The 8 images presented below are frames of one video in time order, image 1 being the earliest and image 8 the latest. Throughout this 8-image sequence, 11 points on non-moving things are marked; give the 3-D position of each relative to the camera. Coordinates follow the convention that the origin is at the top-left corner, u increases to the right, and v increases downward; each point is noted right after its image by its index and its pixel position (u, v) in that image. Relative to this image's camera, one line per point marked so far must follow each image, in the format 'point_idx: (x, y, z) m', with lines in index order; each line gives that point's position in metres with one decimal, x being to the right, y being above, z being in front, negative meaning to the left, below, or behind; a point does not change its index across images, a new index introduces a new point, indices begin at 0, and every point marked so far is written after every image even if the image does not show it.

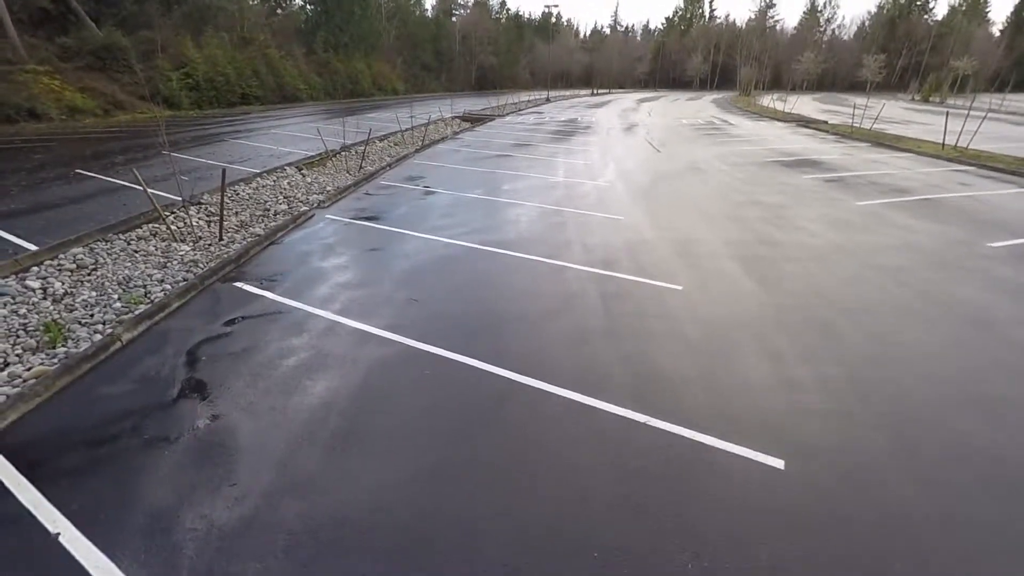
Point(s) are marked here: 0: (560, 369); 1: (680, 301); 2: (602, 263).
0: (+0.5, -0.9, +4.8) m
1: (+2.3, -0.2, +6.2) m
2: (+1.4, +0.4, +7.5) m
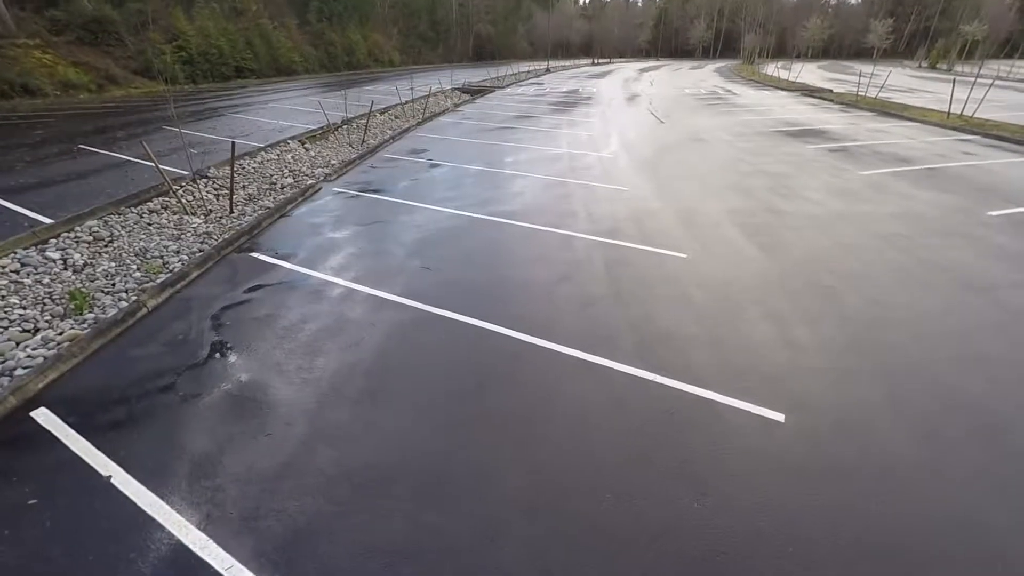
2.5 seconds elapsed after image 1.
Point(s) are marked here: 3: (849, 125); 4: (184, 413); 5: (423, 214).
0: (+0.6, -0.5, +5.0) m
1: (+2.4, +0.3, +6.4) m
2: (+1.6, +0.9, +7.6) m
3: (+12.3, +6.0, +17.1) m
4: (-2.7, -1.0, +3.8) m
5: (-1.6, +1.3, +8.4) m
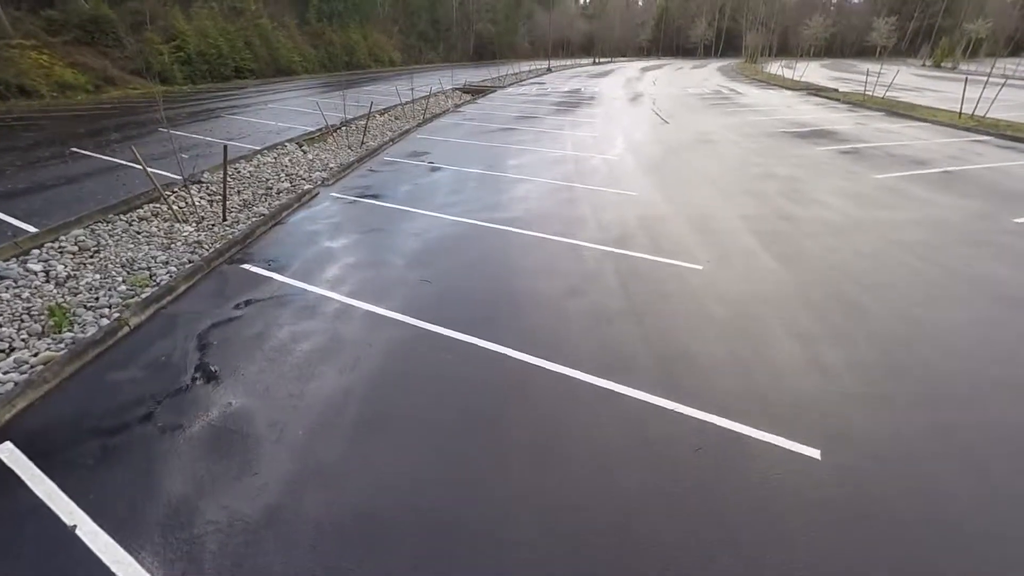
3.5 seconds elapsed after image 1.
0: (+0.7, -0.7, +4.7) m
1: (+2.5, +0.1, +6.1) m
2: (+1.6, +0.7, +7.3) m
3: (+12.4, +5.8, +16.8) m
4: (-2.6, -1.2, +3.5) m
5: (-1.6, +1.1, +8.0) m
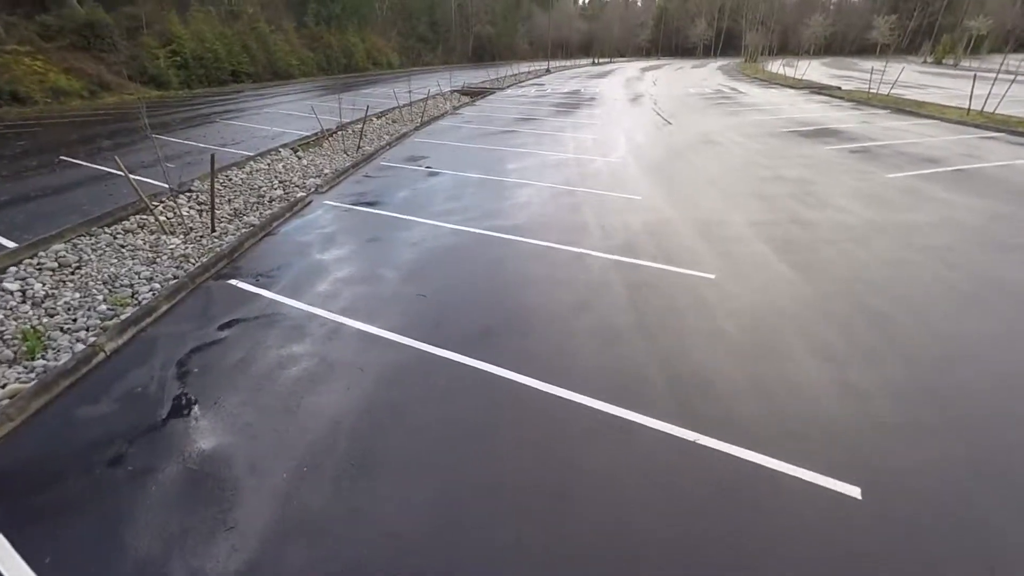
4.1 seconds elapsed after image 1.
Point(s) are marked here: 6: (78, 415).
0: (+0.7, -0.8, +4.4) m
1: (+2.5, 0.0, +5.7) m
2: (+1.6, +0.6, +6.9) m
3: (+12.4, +5.7, +16.4) m
4: (-2.6, -1.4, +3.2) m
5: (-1.5, +1.0, +7.7) m
6: (-3.6, -1.0, +3.9) m
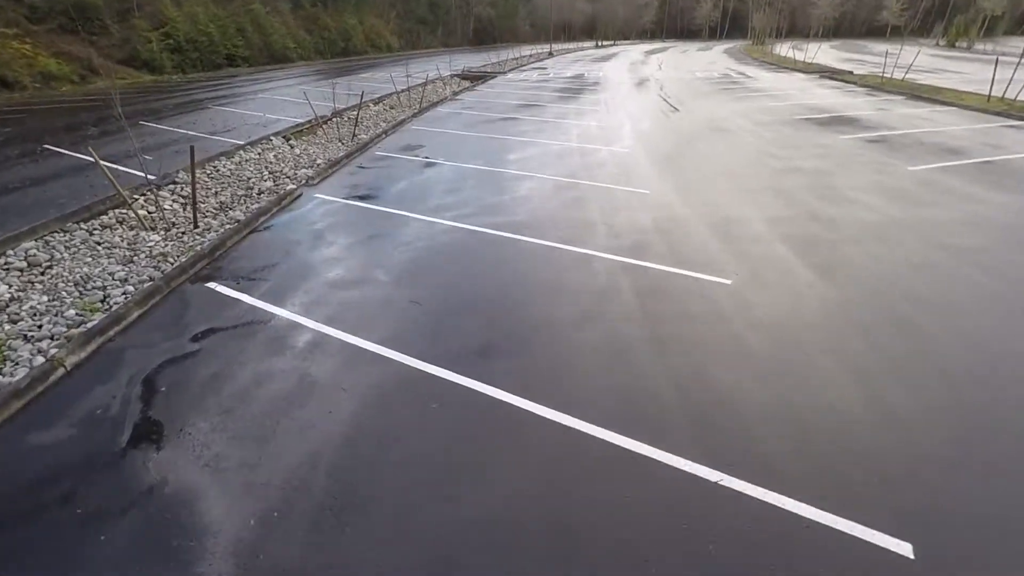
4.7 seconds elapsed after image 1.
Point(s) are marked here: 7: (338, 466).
0: (+0.7, -0.9, +4.0) m
1: (+2.5, -0.1, +5.3) m
2: (+1.6, +0.5, +6.5) m
3: (+12.5, +6.0, +15.8) m
4: (-2.6, -1.5, +2.8) m
5: (-1.5, +1.0, +7.3) m
6: (-3.6, -1.2, +3.5) m
7: (-1.2, -1.2, +3.3) m
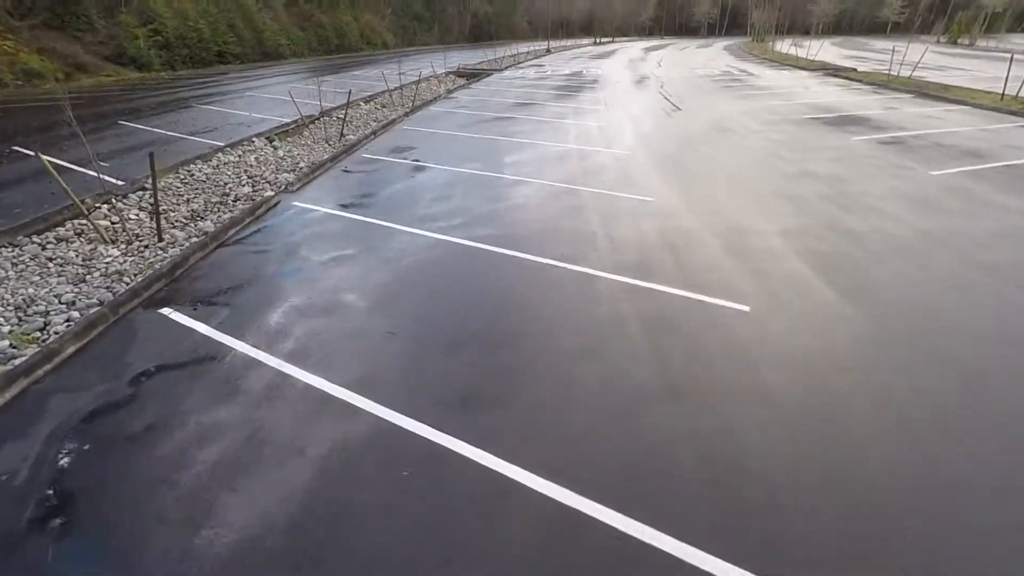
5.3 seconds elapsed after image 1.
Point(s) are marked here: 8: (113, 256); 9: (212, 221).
0: (+0.7, -1.2, +3.4) m
1: (+2.4, -0.4, +4.7) m
2: (+1.6, +0.3, +5.9) m
3: (+12.3, +5.8, +15.2) m
4: (-2.7, -1.8, +2.2) m
5: (-1.6, +0.7, +6.6) m
6: (-3.7, -1.5, +2.9) m
7: (-1.3, -1.5, +2.7) m
8: (-5.4, +0.4, +6.3) m
9: (-4.7, +1.0, +7.3) m
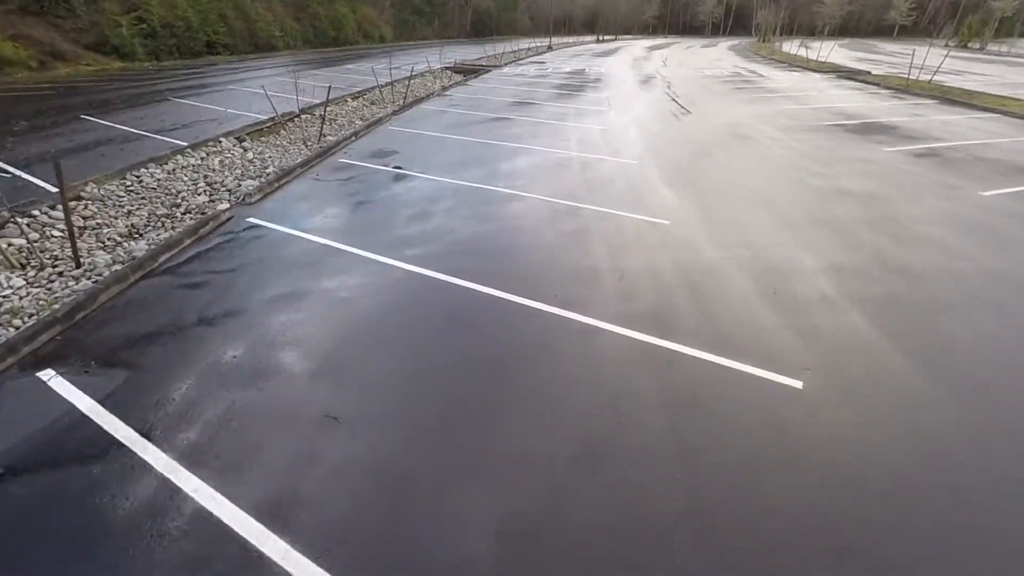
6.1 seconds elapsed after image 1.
0: (+0.5, -1.7, +2.2) m
1: (+2.3, -0.9, +3.6) m
2: (+1.4, -0.3, +4.8) m
3: (+12.2, +5.1, +14.1) m
4: (-2.8, -2.3, +1.1) m
5: (-1.8, +0.2, +5.5) m
6: (-3.8, -1.9, +1.7) m
7: (-1.5, -2.0, +1.6) m
8: (-5.5, 0.0, +5.2) m
9: (-4.8, +0.6, +6.2) m
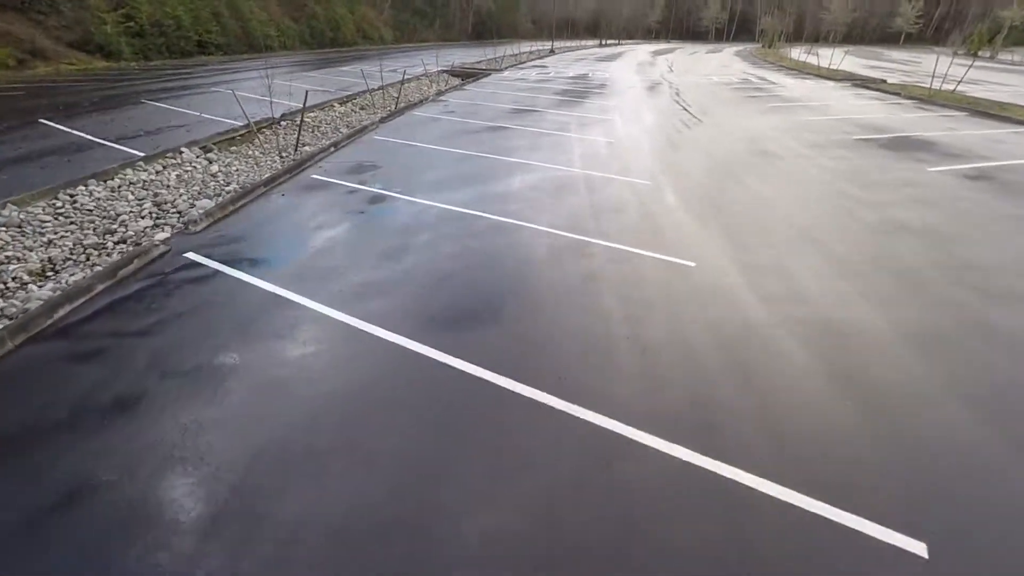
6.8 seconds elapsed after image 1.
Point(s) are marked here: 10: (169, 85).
0: (+0.4, -2.4, +1.1) m
1: (+2.2, -1.6, +2.4) m
2: (+1.3, -0.9, +3.6) m
3: (+12.2, +4.3, +13.0) m
4: (-2.9, -2.9, -0.1) m
5: (-1.8, -0.4, +4.3) m
6: (-3.9, -2.5, +0.5) m
7: (-1.6, -2.6, +0.4) m
8: (-5.6, -0.6, +4.0) m
9: (-4.9, 0.0, +5.0) m
10: (-13.6, +8.0, +18.4) m
